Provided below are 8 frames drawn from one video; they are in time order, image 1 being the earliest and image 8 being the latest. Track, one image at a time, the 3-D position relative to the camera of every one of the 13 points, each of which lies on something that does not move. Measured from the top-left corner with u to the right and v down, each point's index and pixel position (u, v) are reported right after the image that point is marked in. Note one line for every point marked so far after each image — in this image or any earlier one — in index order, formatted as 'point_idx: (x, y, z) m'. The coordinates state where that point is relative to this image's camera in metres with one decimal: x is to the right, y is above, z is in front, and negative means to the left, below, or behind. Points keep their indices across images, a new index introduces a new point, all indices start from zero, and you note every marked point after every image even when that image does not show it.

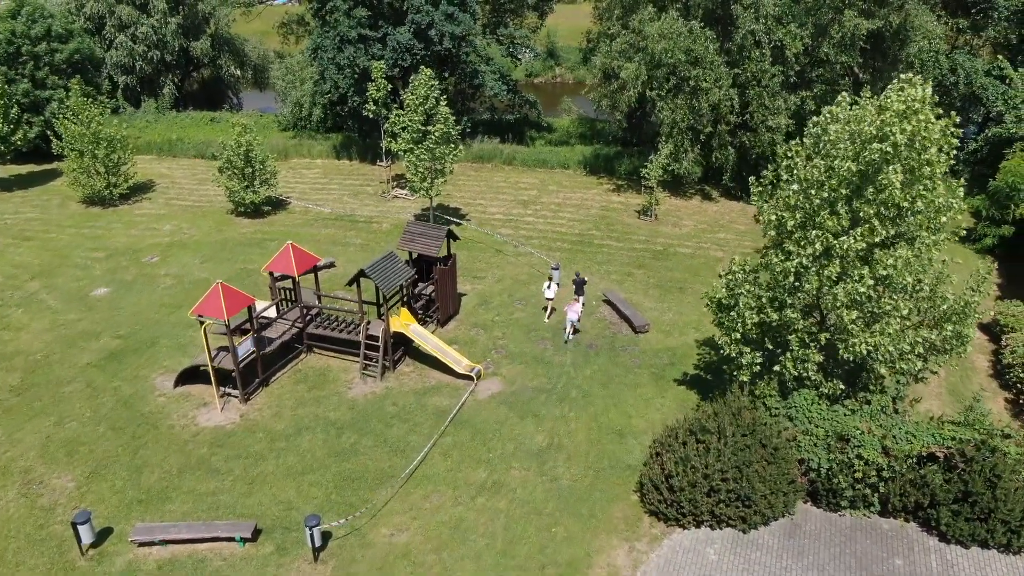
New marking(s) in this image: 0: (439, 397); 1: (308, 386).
0: (-1.7, -2.6, +18.3) m
1: (-4.9, -2.4, +18.8) m
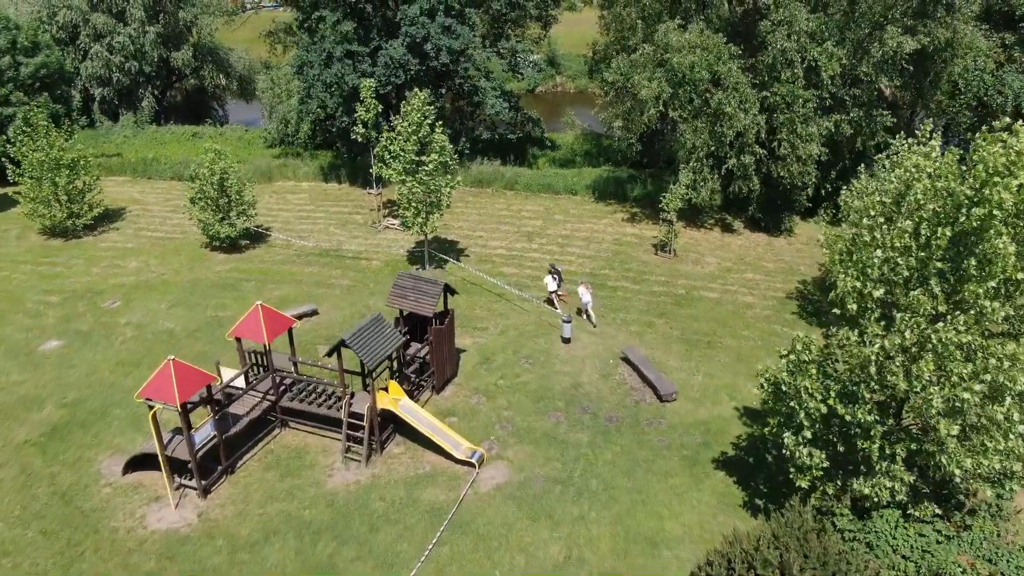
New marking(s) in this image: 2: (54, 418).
0: (-1.5, -4.0, +15.5) m
1: (-4.8, -3.8, +16.0) m
2: (-10.6, -3.0, +18.0) m
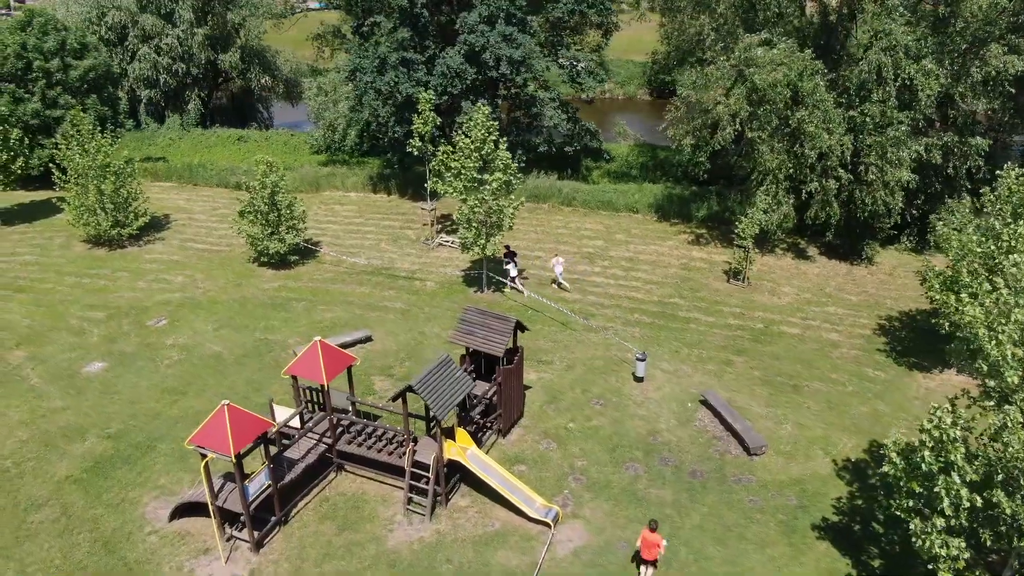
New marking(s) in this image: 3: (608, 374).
0: (-0.1, -4.8, +14.1) m
1: (-3.3, -4.5, +14.7) m
2: (-9.1, -3.6, +17.0) m
3: (+2.4, -2.2, +19.6) m
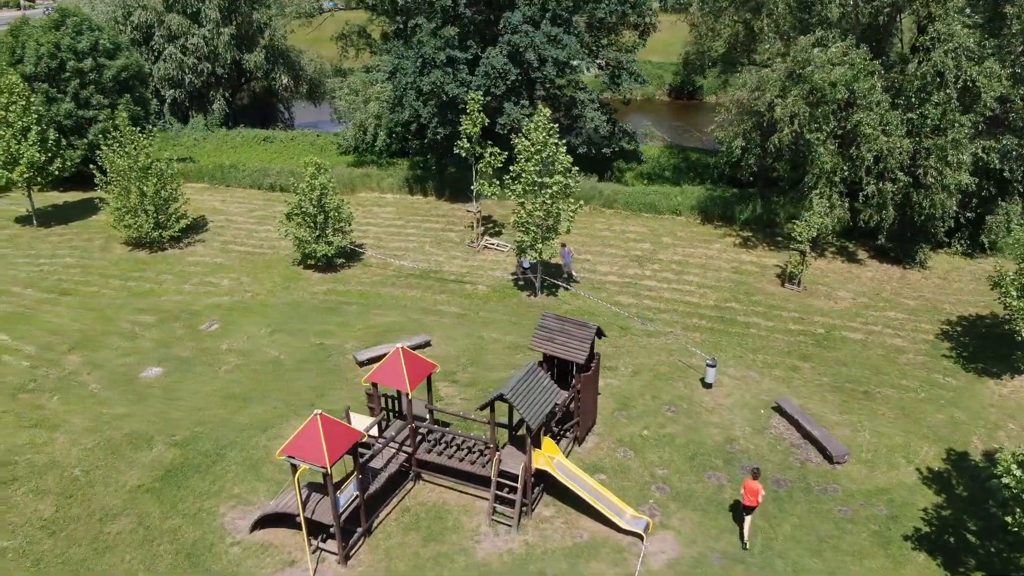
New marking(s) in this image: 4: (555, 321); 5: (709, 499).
0: (+1.5, -4.9, +13.8) m
1: (-1.6, -4.6, +14.4) m
2: (-7.4, -3.7, +16.7) m
3: (+4.1, -2.3, +19.3) m
4: (+0.9, -0.7, +16.3) m
5: (+3.9, -4.2, +15.4) m
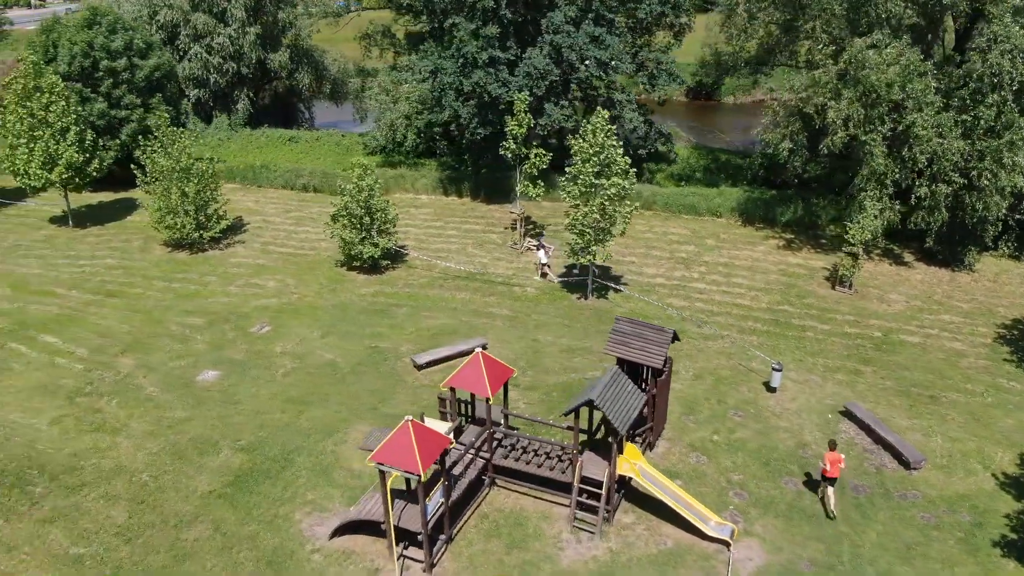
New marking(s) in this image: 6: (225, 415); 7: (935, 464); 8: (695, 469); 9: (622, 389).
0: (+3.1, -5.0, +13.6) m
1: (-0.1, -4.7, +14.2) m
2: (-5.9, -3.7, +16.5) m
3: (+5.6, -2.4, +19.1) m
4: (+2.4, -0.8, +16.1) m
5: (+5.4, -4.3, +15.2) m
6: (-6.7, -3.0, +18.1) m
7: (+8.9, -3.7, +16.4) m
8: (+3.8, -3.8, +16.2) m
9: (+2.0, -1.8, +14.3) m
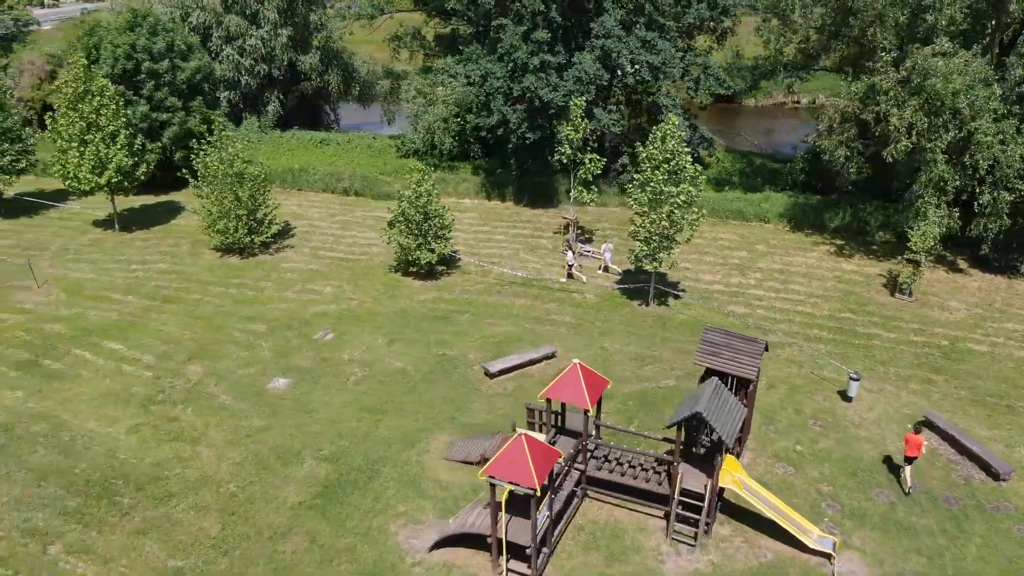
0: (+4.9, -5.2, +13.6) m
1: (+1.7, -4.9, +14.2) m
2: (-4.1, -3.9, +16.4) m
3: (+7.4, -2.6, +19.1) m
4: (+4.3, -1.0, +16.1) m
5: (+7.3, -4.5, +15.1) m
6: (-4.9, -3.1, +18.0) m
7: (+10.8, -4.0, +16.4) m
8: (+5.6, -4.0, +16.1) m
9: (+3.9, -2.1, +14.3) m
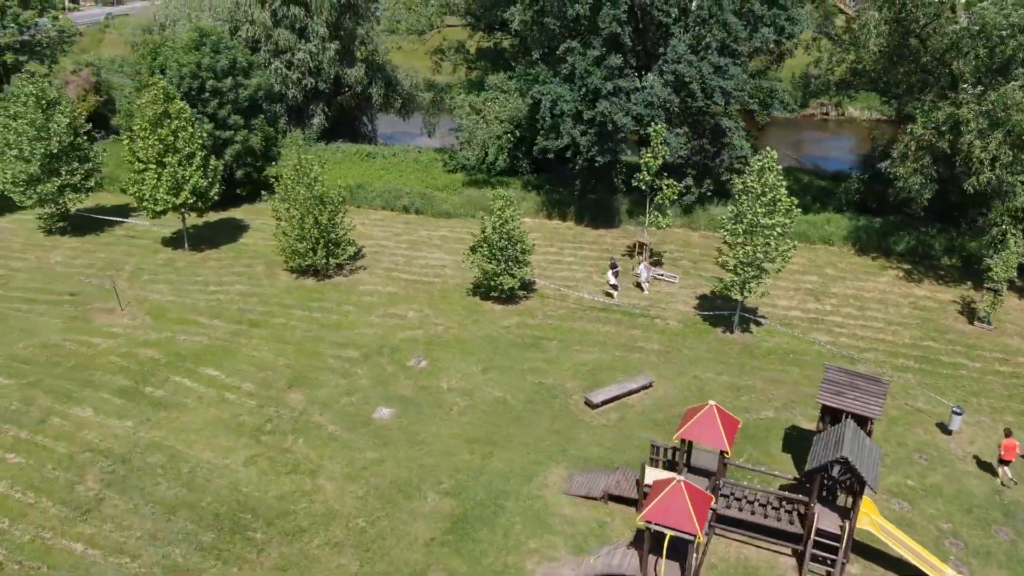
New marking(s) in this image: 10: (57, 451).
0: (+7.5, -6.0, +13.8) m
1: (+4.3, -5.7, +14.4) m
2: (-1.4, -4.7, +16.6) m
3: (+10.0, -3.5, +19.4) m
4: (+6.9, -1.8, +16.4) m
5: (+9.9, -5.3, +15.4) m
6: (-2.3, -3.9, +18.3) m
7: (+13.4, -4.8, +16.7) m
8: (+8.2, -4.8, +16.4) m
9: (+6.5, -2.9, +14.5) m
10: (-10.7, -3.8, +18.3) m
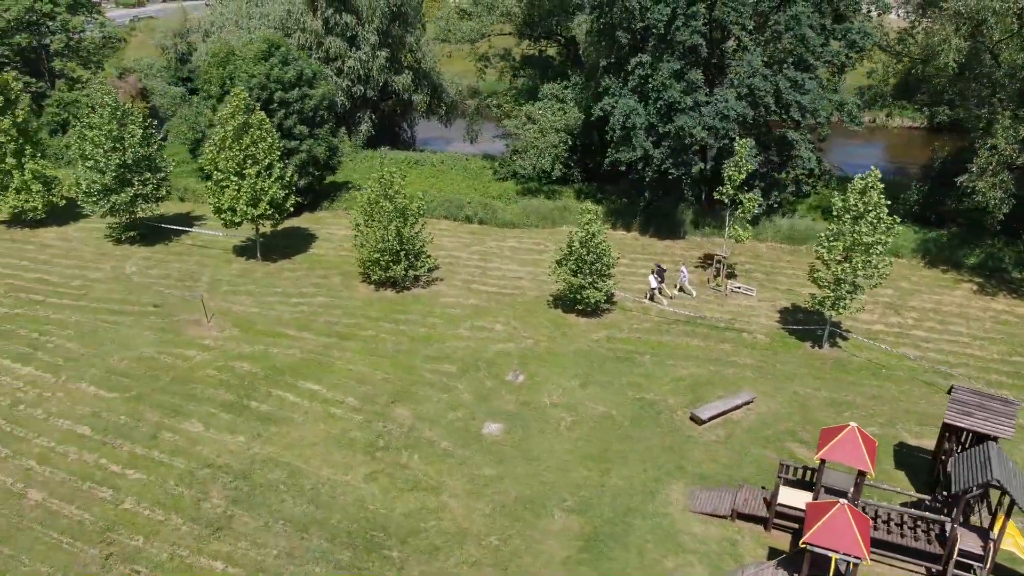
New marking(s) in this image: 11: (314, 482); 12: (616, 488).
0: (+10.3, -6.5, +14.0) m
1: (+7.1, -6.2, +14.6) m
2: (+1.3, -5.1, +16.7) m
3: (+12.8, -3.9, +19.6) m
4: (+9.7, -2.3, +16.5) m
5: (+12.6, -5.8, +15.6) m
6: (+0.5, -4.4, +18.4) m
7: (+16.2, -5.3, +16.9) m
8: (+11.0, -5.3, +16.6) m
9: (+9.3, -3.4, +14.7) m
10: (-8.0, -4.2, +18.4) m
11: (-4.6, -4.5, +18.0) m
12: (+2.4, -4.6, +17.9) m
